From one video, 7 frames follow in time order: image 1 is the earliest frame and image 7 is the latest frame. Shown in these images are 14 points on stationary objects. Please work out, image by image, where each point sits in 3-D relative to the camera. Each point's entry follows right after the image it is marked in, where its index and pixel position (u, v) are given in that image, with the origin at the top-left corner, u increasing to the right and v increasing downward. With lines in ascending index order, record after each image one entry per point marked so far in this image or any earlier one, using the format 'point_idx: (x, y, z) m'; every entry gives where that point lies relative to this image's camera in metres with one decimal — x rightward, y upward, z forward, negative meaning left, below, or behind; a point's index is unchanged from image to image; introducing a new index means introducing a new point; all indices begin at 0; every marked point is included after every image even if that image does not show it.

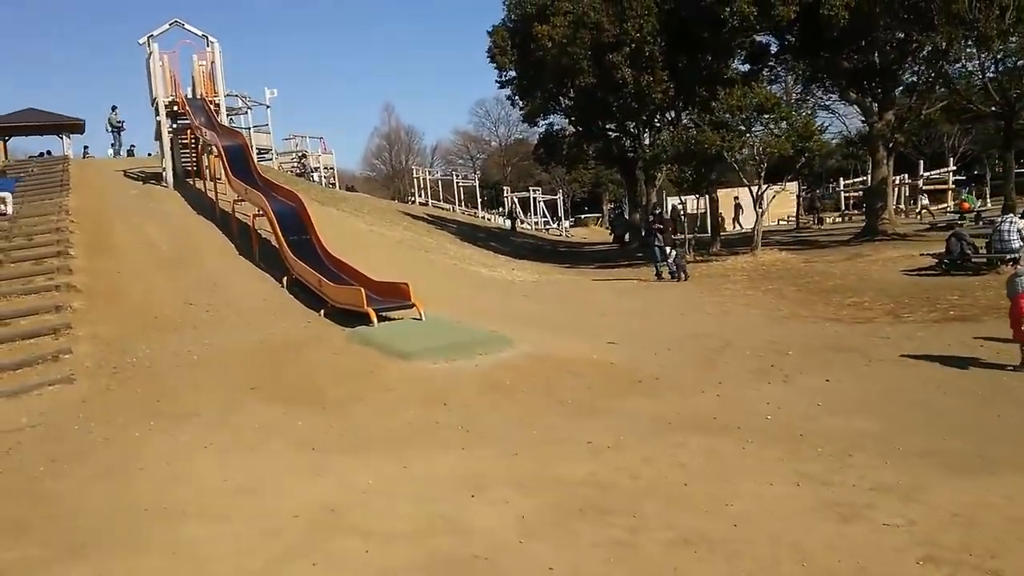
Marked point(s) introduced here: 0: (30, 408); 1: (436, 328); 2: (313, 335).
0: (-3.7, -0.9, +10.0) m
1: (-0.7, -0.4, +12.3) m
2: (-1.9, -0.5, +12.9) m
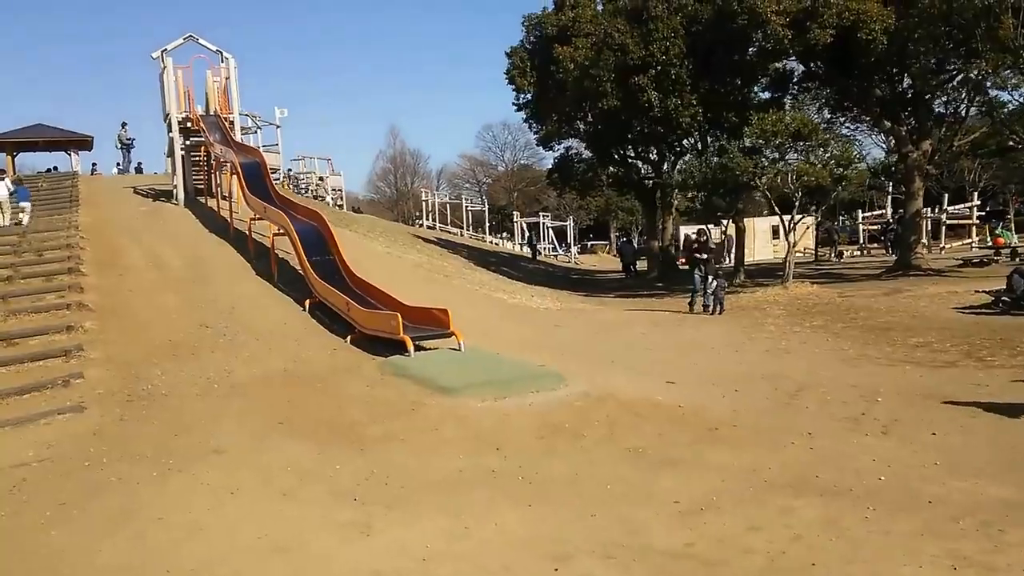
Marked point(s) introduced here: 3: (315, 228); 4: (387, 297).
0: (-3.3, -1.0, +9.1) m
1: (-0.3, -0.6, +11.3) m
2: (-1.5, -0.7, +11.9) m
3: (-2.5, +0.8, +18.6) m
4: (-1.3, -0.1, +14.2) m
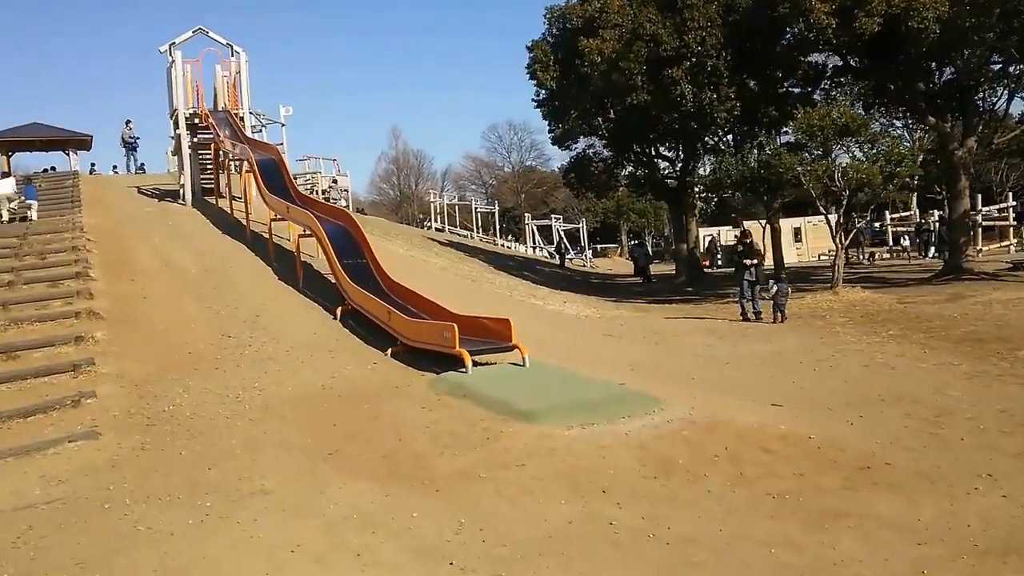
0: (-2.7, -1.1, +7.6) m
1: (+0.3, -0.7, +9.9) m
2: (-1.0, -0.8, +10.5) m
3: (-2.0, +0.7, +17.1) m
4: (-0.8, -0.2, +12.7) m
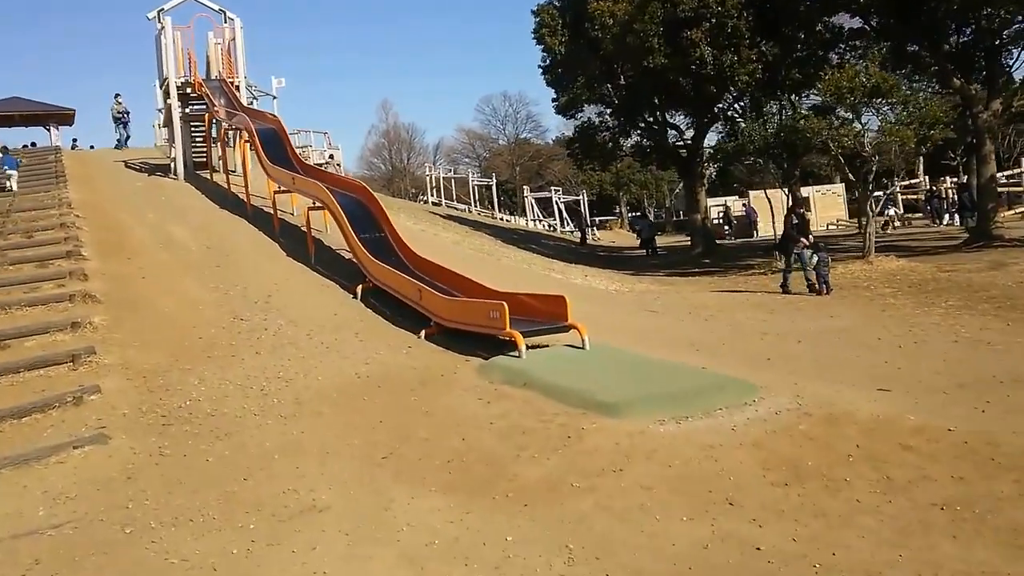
0: (-2.3, -1.0, +6.4) m
1: (+0.7, -0.5, +8.7) m
2: (-0.6, -0.6, +9.3) m
3: (-1.7, +1.0, +15.9) m
4: (-0.4, +0.1, +11.5) m
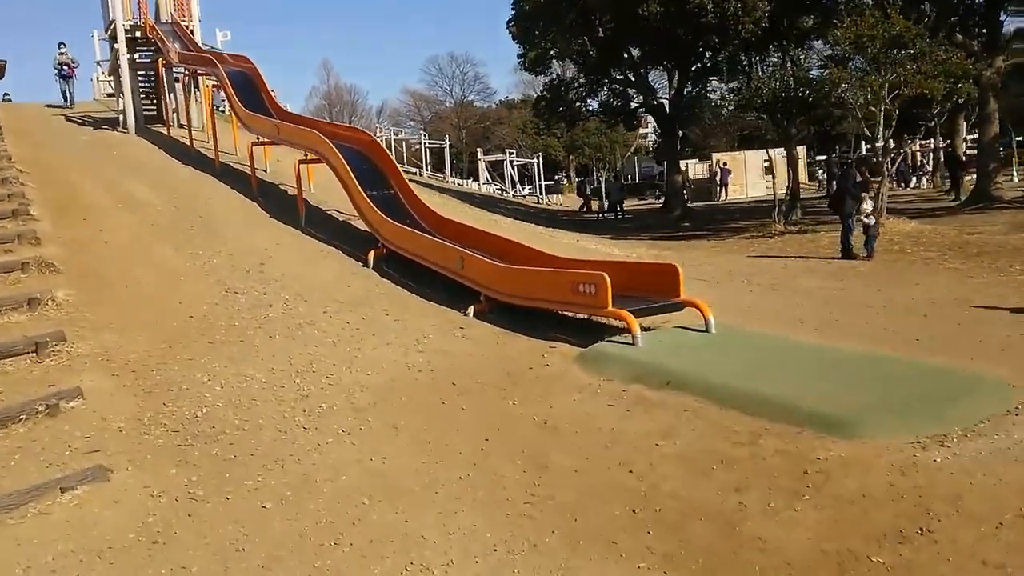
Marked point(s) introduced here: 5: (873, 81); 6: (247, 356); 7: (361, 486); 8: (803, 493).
0: (-1.5, -0.9, +4.2) m
1: (+1.3, -0.3, +6.6) m
2: (0.0, -0.4, +7.1) m
3: (-1.5, +1.4, +13.6) m
4: (0.0, +0.3, +9.3) m
5: (+5.2, +3.0, +18.9) m
6: (-1.6, -0.4, +7.9) m
7: (-0.6, -0.8, +4.9) m
8: (+1.0, -0.7, +4.3) m
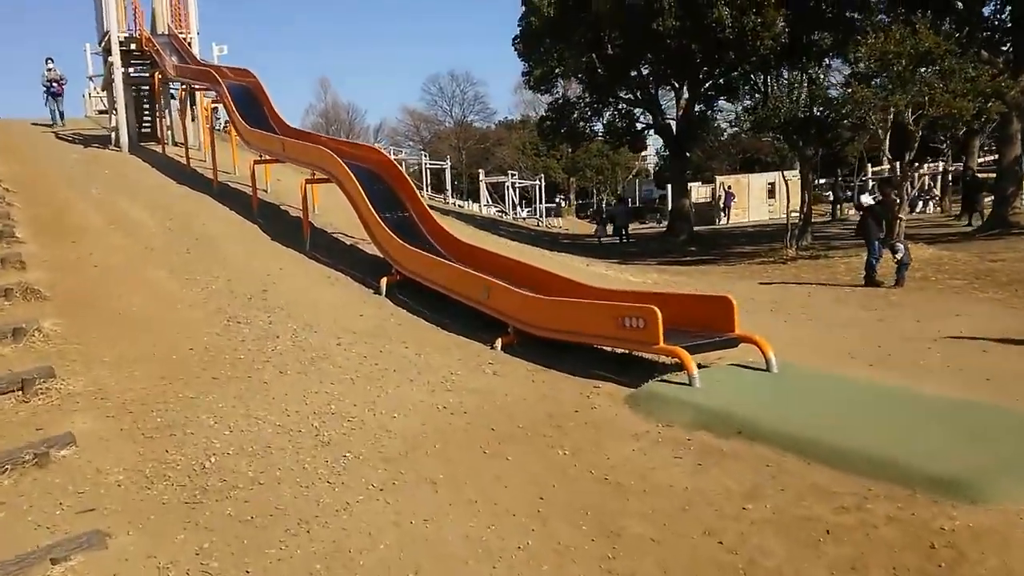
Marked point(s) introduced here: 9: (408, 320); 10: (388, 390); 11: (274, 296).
0: (-1.3, -1.0, +3.5) m
1: (+1.5, -0.5, +5.9) m
2: (+0.2, -0.6, +6.4) m
3: (-1.3, +1.1, +13.0) m
4: (+0.2, +0.1, +8.7) m
5: (+5.4, +2.6, +18.3) m
6: (-1.4, -0.6, +7.2) m
7: (-0.4, -0.9, +4.2) m
8: (+1.2, -0.8, +3.6) m
9: (-0.8, -0.2, +9.7) m
10: (-0.7, -0.5, +7.2) m
11: (-1.9, 0.0, +10.2) m
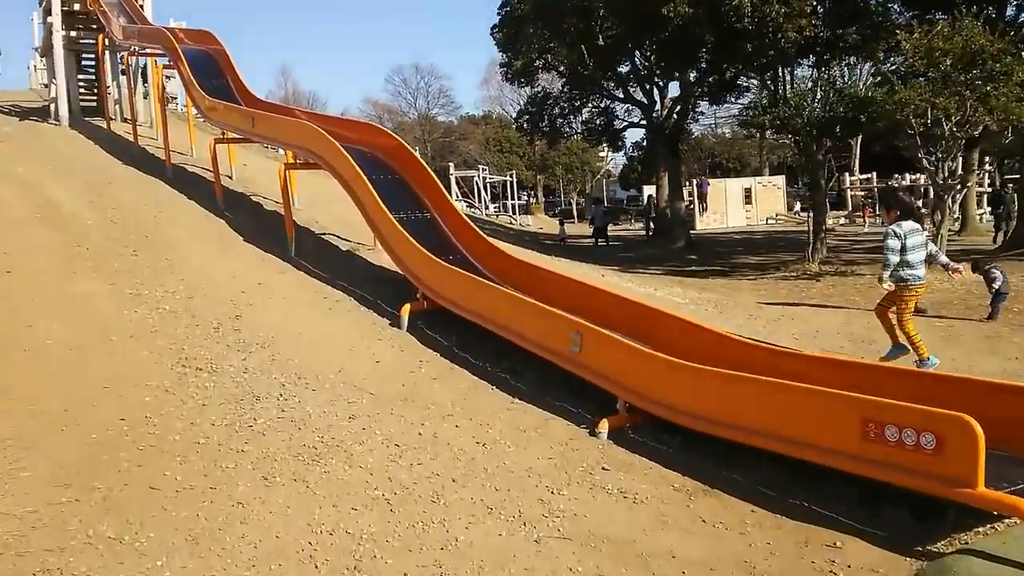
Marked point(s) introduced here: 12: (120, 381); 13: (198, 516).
0: (-0.7, -1.2, +0.3) m
1: (+2.1, -0.8, +2.9) m
2: (+0.8, -0.8, +3.4) m
3: (-1.0, +0.9, +9.8) m
4: (+0.7, -0.1, +5.6) m
5: (+5.6, +2.2, +15.4) m
6: (-0.9, -0.8, +4.1) m
7: (+0.3, -1.1, +1.1) m
8: (+1.8, -1.1, +0.6) m
9: (-0.3, -0.4, +6.5) m
10: (-0.2, -0.7, +4.1) m
11: (-1.5, -0.2, +7.0) m
12: (-1.8, -0.4, +5.9) m
13: (-1.0, -0.7, +4.3) m
